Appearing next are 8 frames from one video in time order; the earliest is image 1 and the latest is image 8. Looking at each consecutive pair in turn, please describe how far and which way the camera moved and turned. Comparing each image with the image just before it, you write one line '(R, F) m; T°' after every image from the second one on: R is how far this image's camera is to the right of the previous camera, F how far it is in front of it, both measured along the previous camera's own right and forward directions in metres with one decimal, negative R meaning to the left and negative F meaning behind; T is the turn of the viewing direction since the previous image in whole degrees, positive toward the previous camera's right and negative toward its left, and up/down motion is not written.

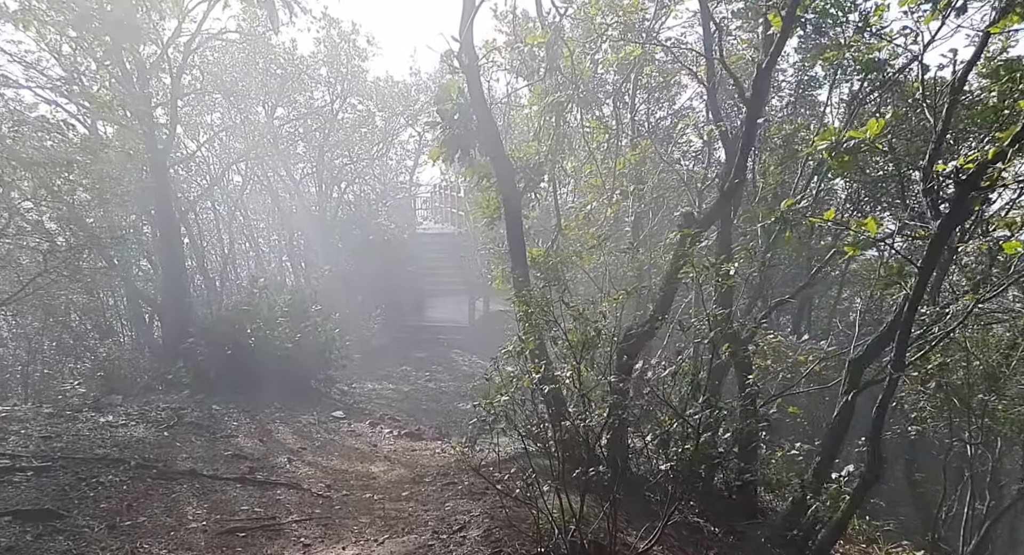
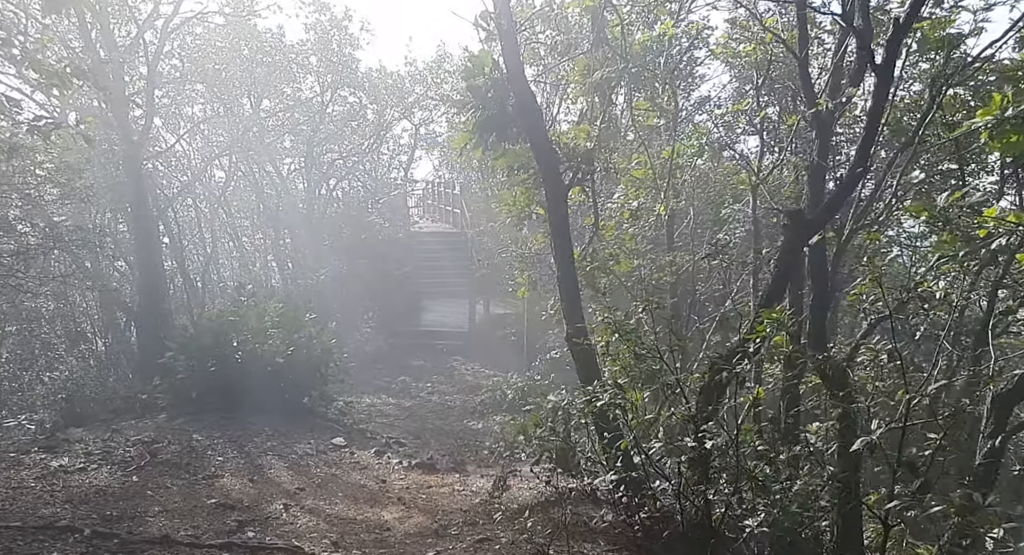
(-0.4, +0.9) m; +1°
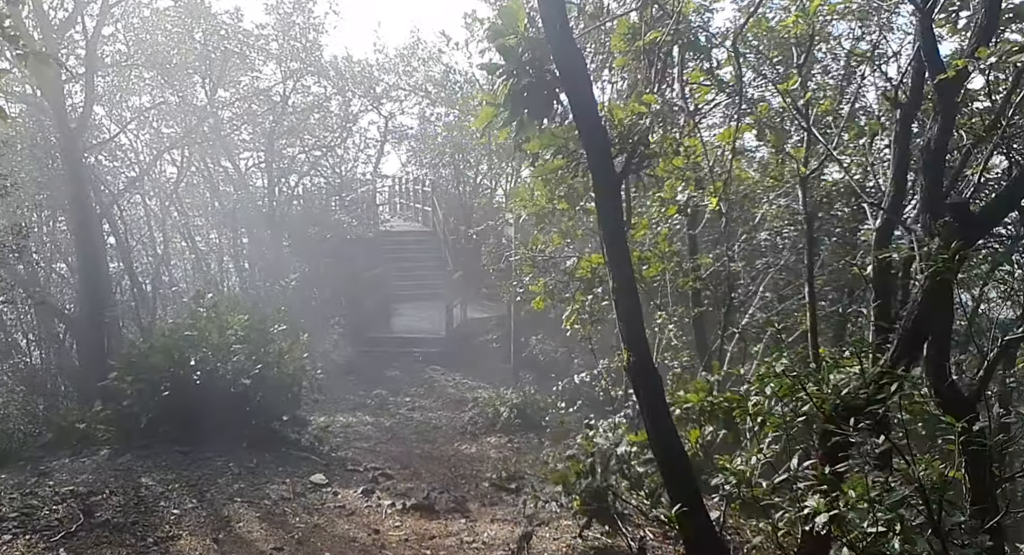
(-0.4, +0.9) m; +3°
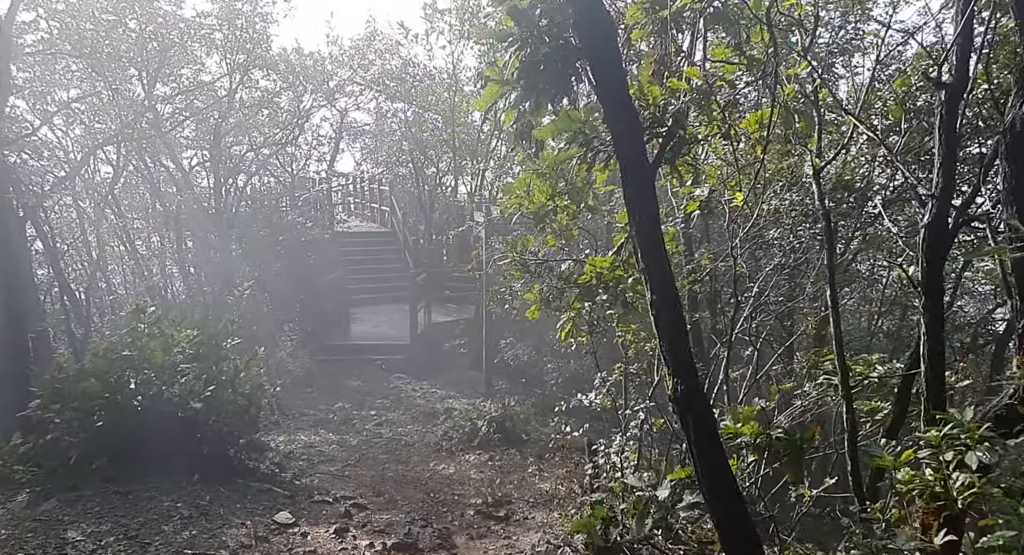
(-0.3, +0.6) m; +4°
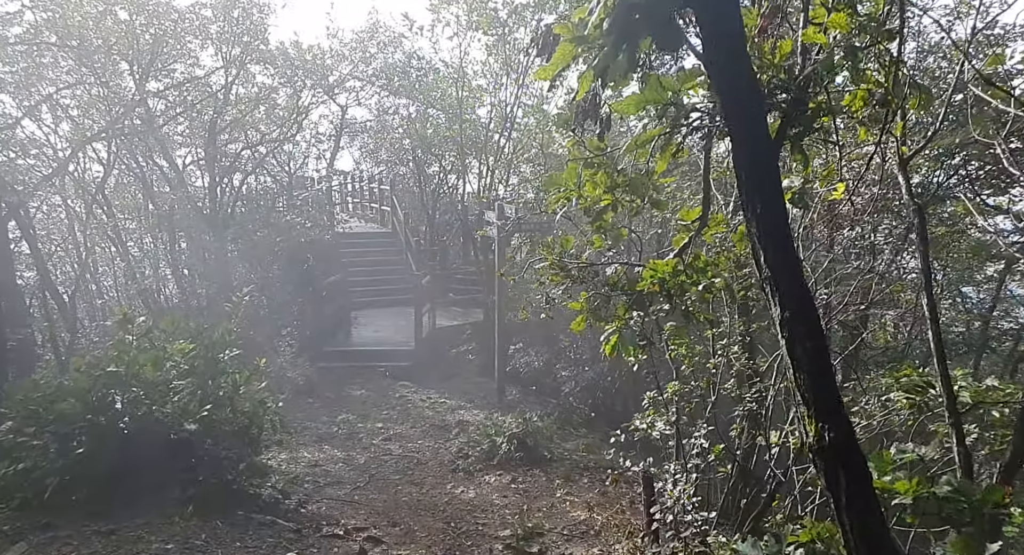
(-0.3, +0.6) m; 0°
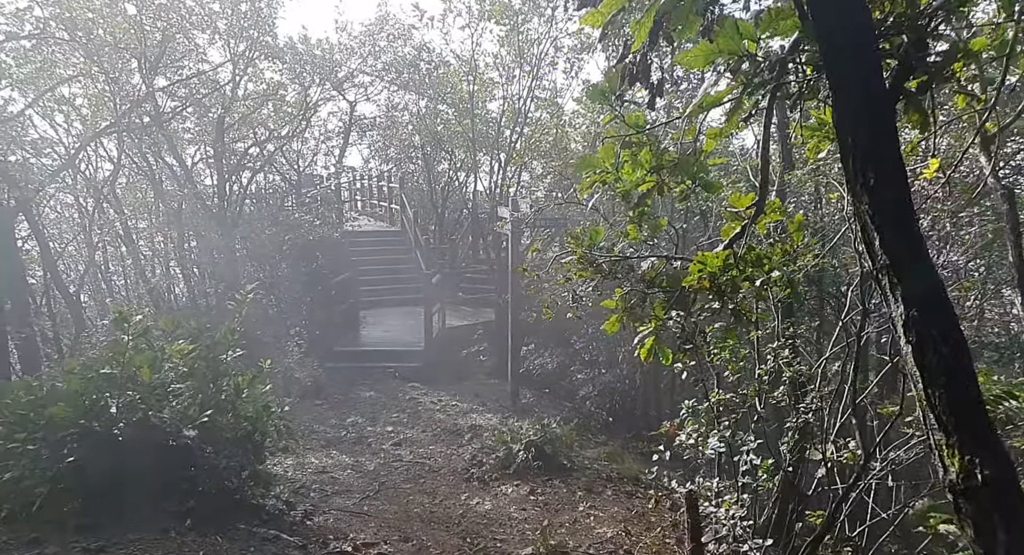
(-0.1, +0.4) m; -1°
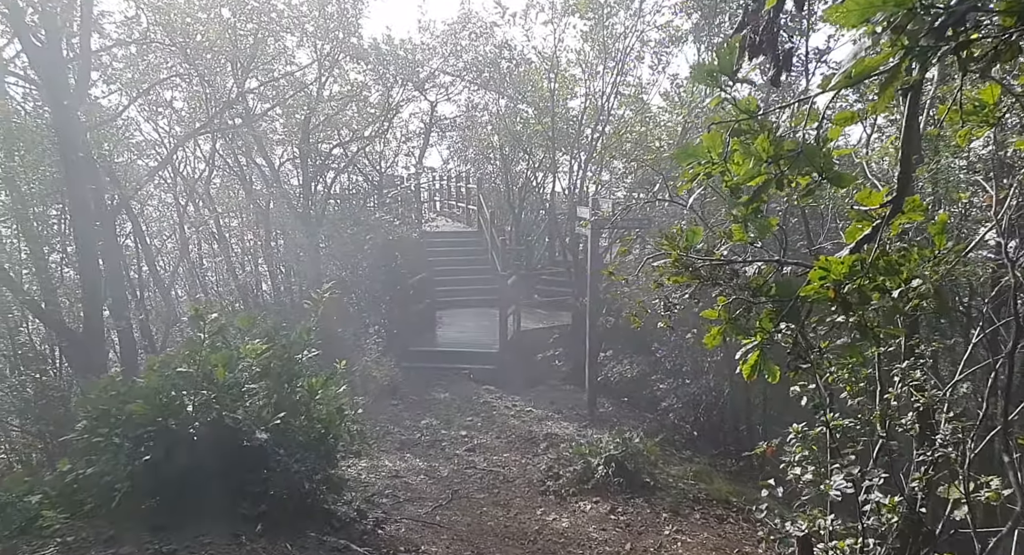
(-0.1, +0.3) m; -6°
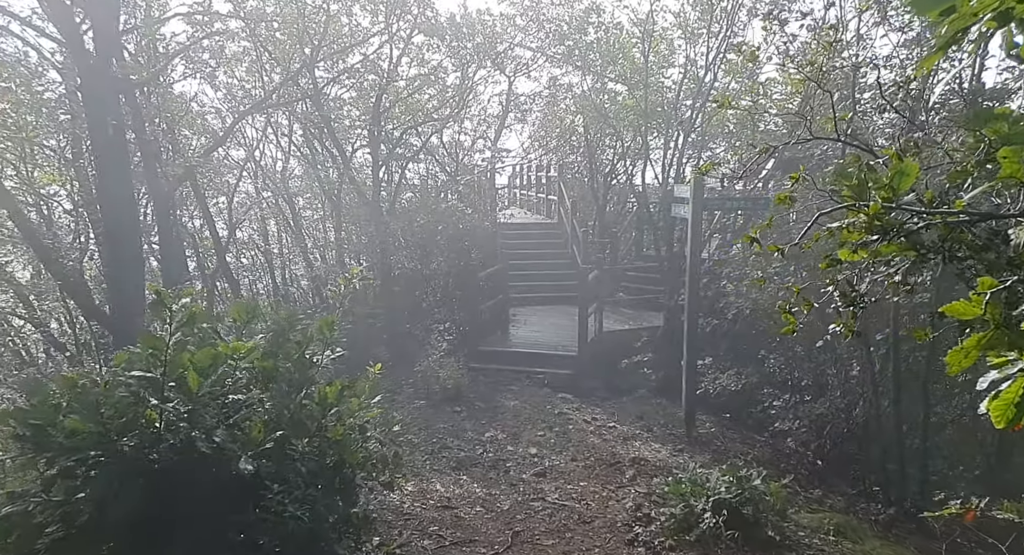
(0.0, +1.4) m; -7°
